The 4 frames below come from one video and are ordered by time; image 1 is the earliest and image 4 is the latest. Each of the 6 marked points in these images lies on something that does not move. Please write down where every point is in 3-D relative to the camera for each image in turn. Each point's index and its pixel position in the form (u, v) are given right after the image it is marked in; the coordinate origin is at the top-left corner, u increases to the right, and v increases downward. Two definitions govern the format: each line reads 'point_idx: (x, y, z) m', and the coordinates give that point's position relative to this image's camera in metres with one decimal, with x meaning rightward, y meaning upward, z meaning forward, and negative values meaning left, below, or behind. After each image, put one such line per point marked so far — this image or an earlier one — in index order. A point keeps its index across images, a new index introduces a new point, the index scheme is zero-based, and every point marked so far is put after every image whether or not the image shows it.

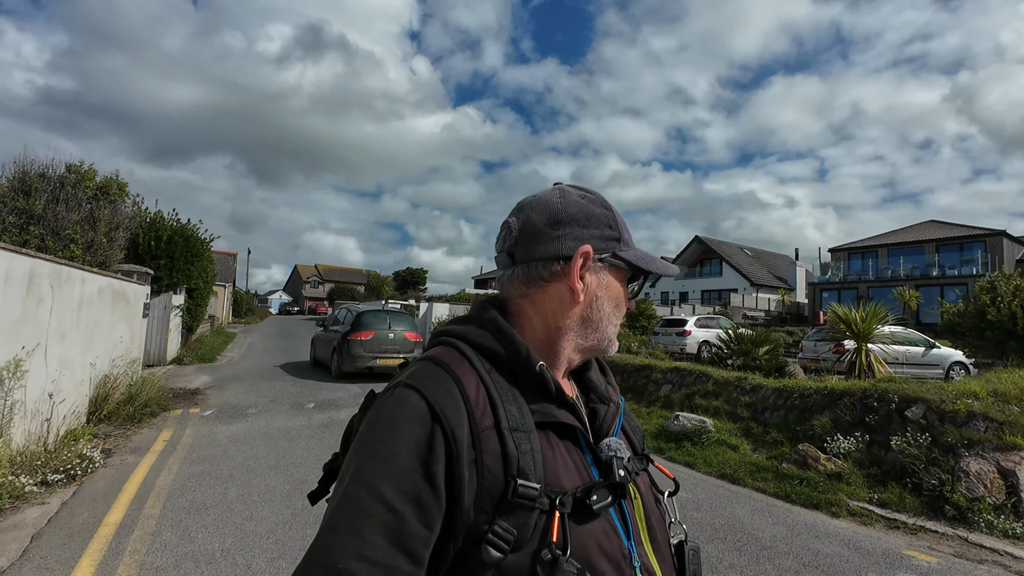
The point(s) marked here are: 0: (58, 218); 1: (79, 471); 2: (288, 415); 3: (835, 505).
0: (-7.7, +1.1, +8.6) m
1: (-4.1, -1.7, +4.5) m
2: (-3.2, -1.9, +7.0) m
3: (+3.1, -2.1, +4.6) m
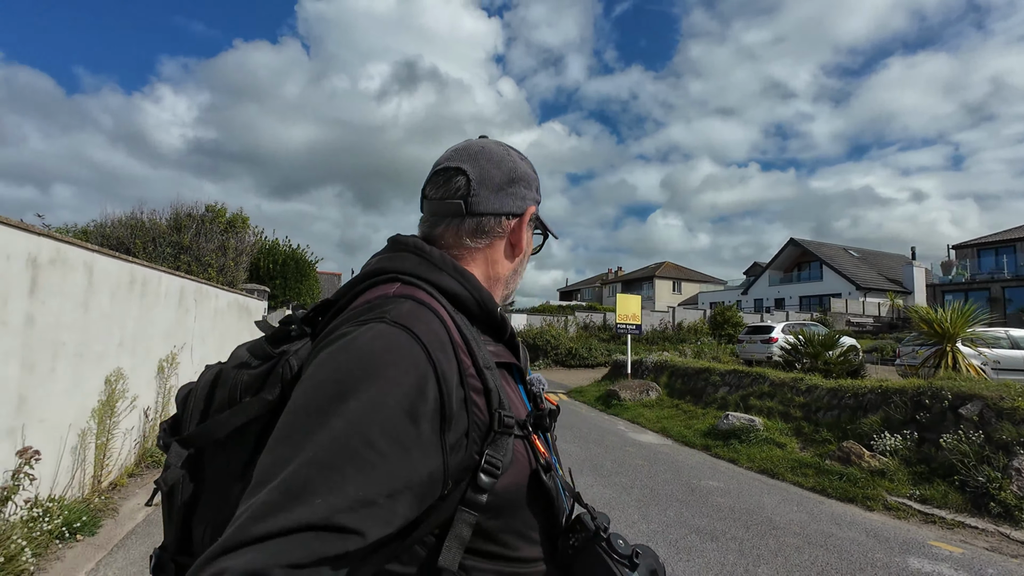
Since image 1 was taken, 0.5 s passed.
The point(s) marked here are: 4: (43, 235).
0: (-6.6, +0.7, +10.6) m
1: (-3.7, -1.9, +5.9) m
2: (-2.3, -2.1, +8.1) m
3: (+3.4, -2.0, +4.6) m
4: (-3.2, +0.4, +3.3) m
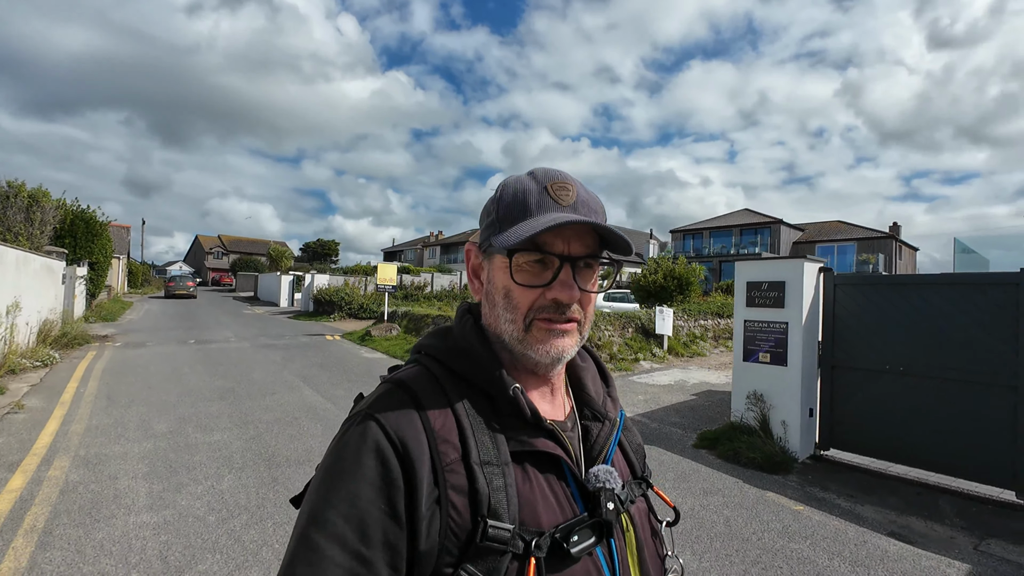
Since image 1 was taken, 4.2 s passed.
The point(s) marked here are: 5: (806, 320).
0: (-12.4, +1.7, +11.9) m
1: (-8.3, -1.3, +8.6) m
2: (-7.8, -1.4, +11.2) m
3: (-1.1, -1.6, +9.7) m
4: (-6.9, +0.7, +6.2) m
5: (+3.2, -0.4, +5.3) m
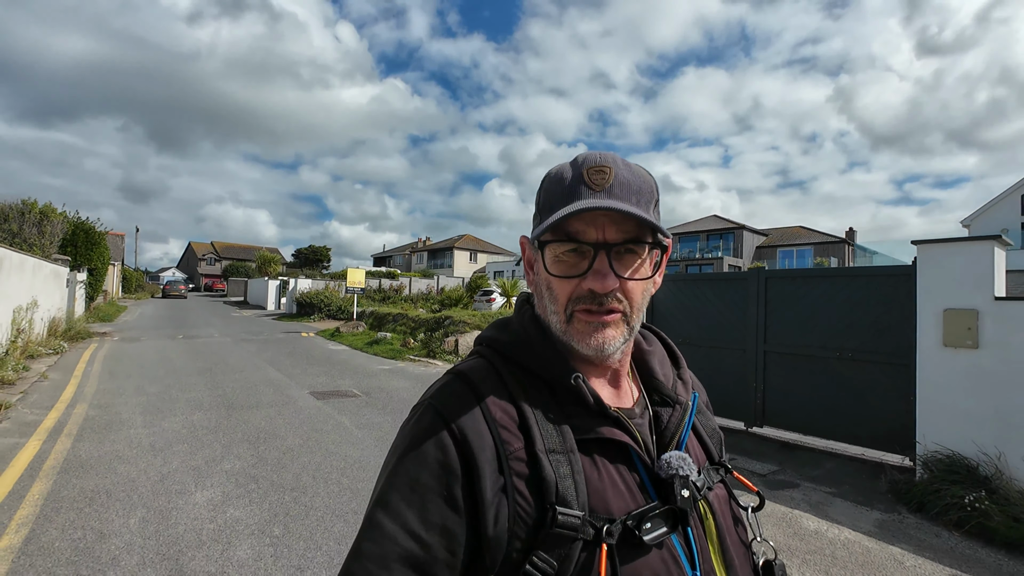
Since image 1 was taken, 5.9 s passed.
0: (-14.0, +1.6, +13.7) m
1: (-9.8, -1.3, +10.4) m
2: (-9.3, -1.4, +13.0) m
3: (-2.6, -1.6, +11.5) m
4: (-8.4, +0.7, +8.0) m
5: (+1.8, -0.3, +7.2) m
